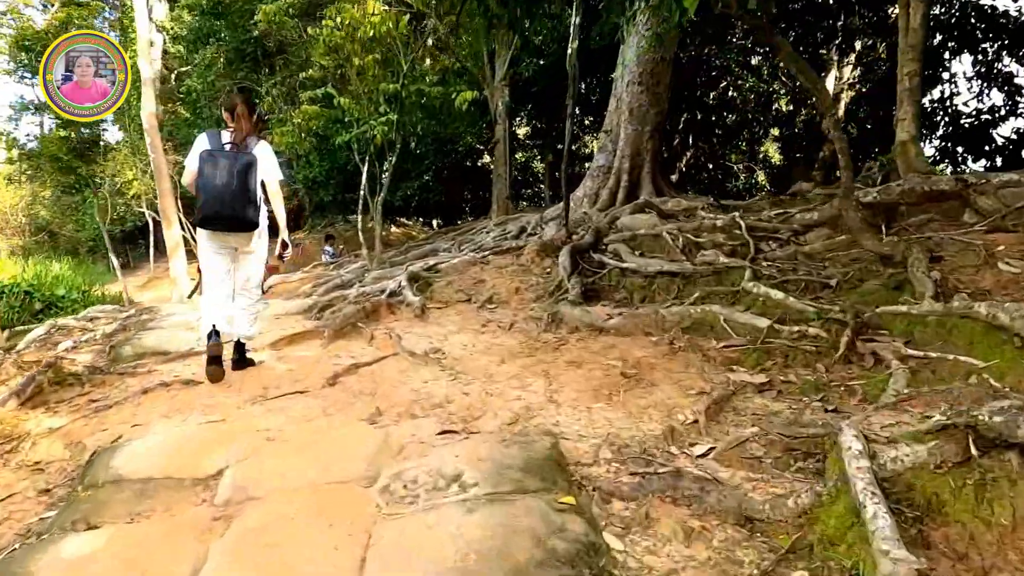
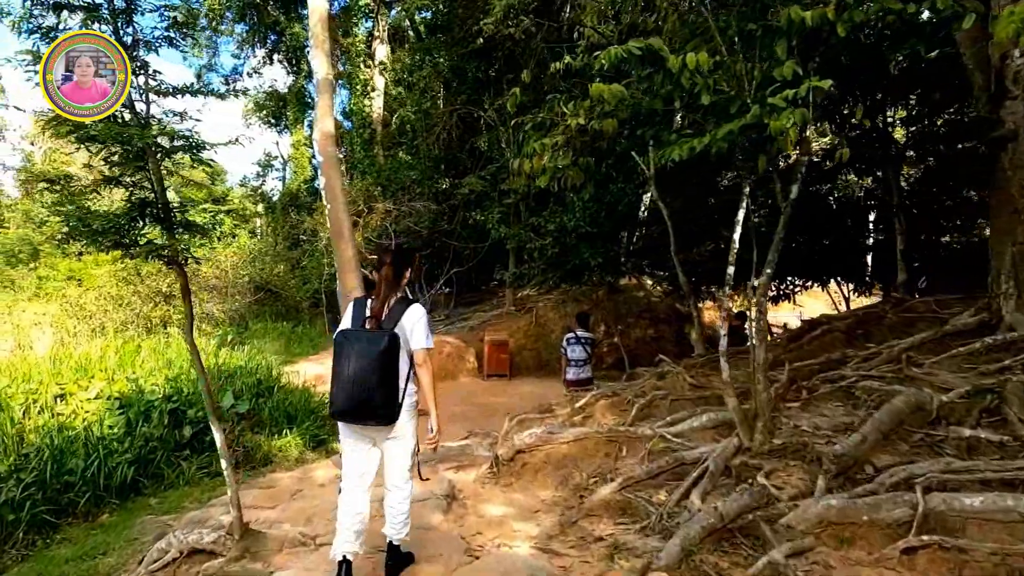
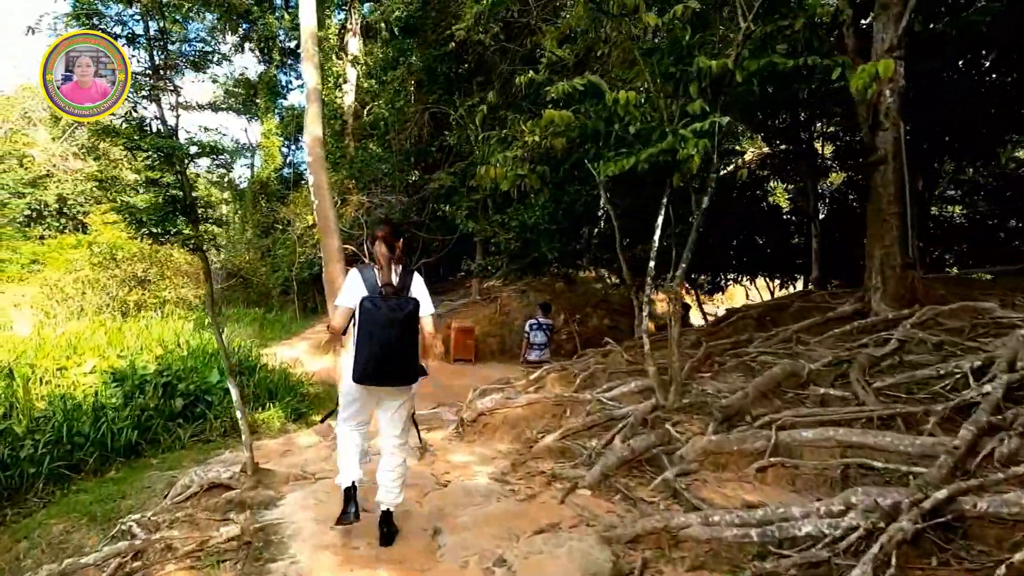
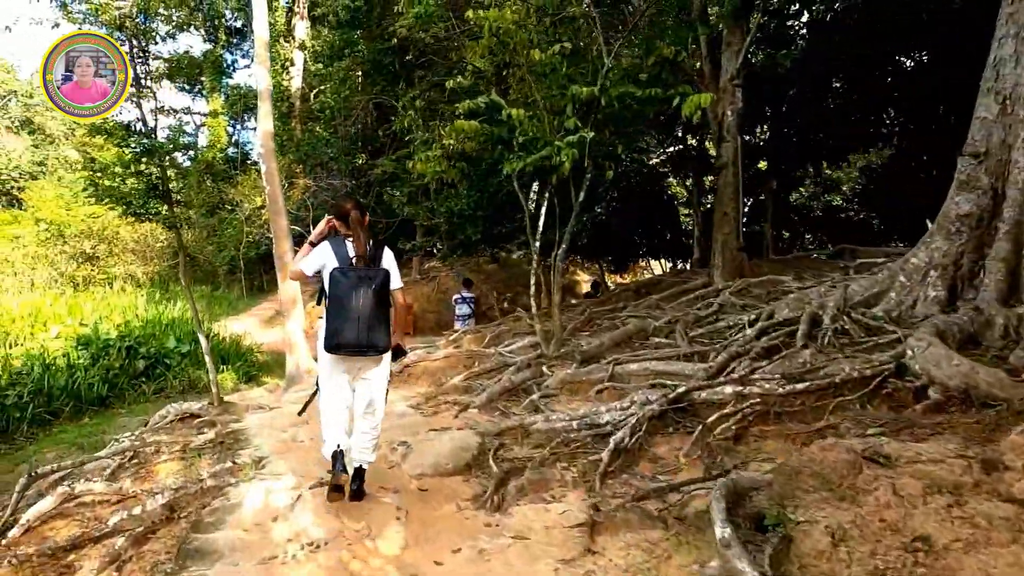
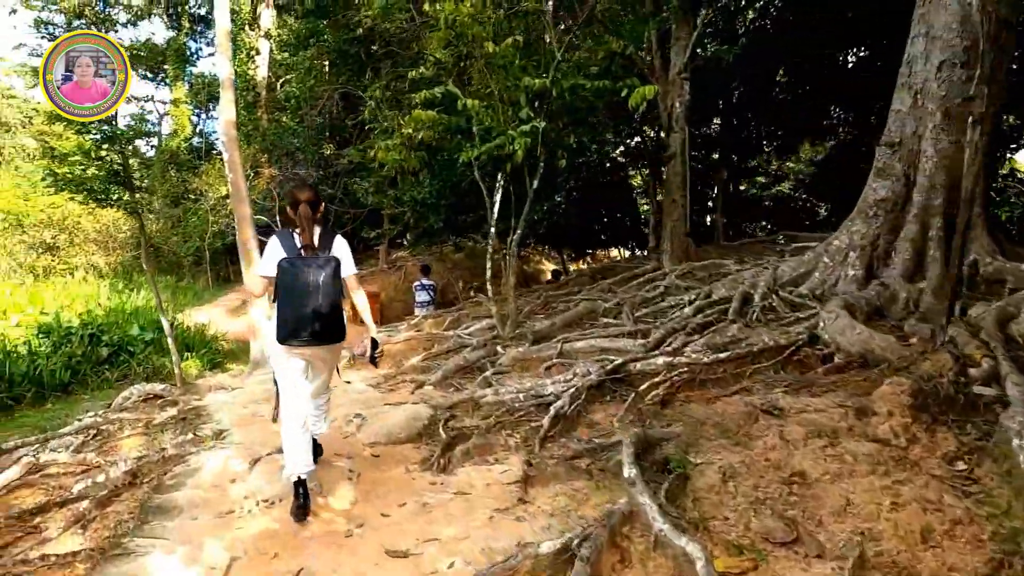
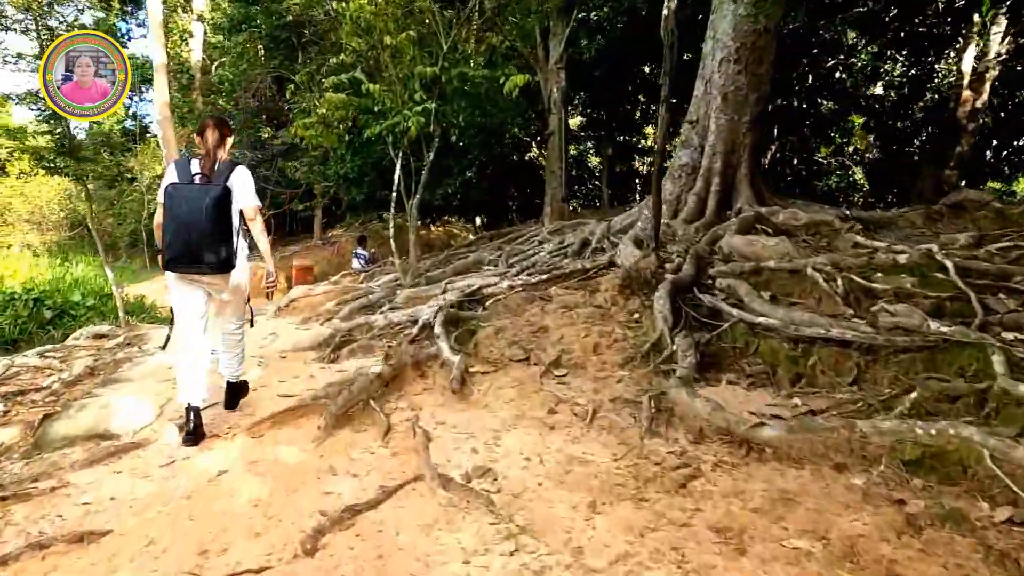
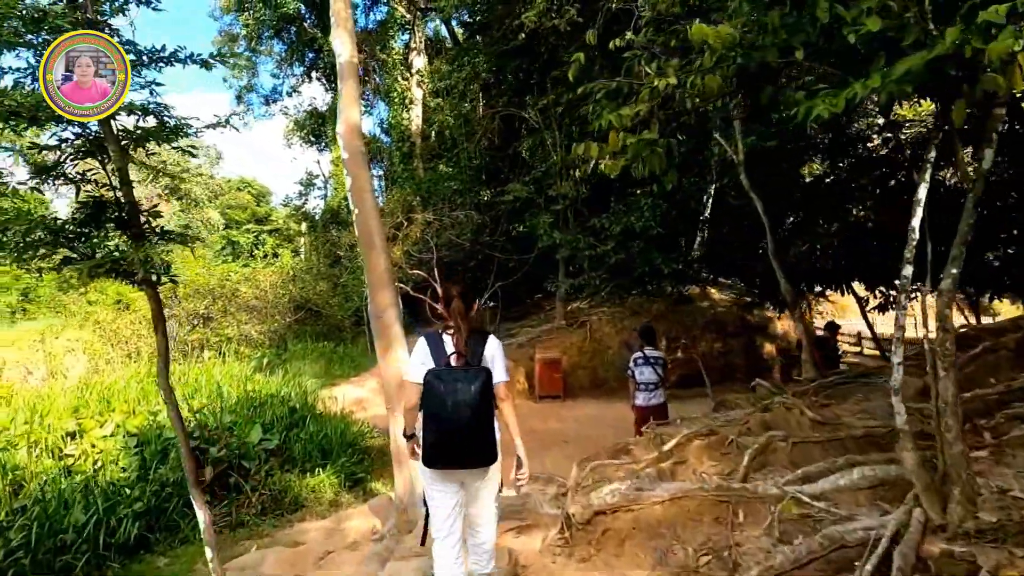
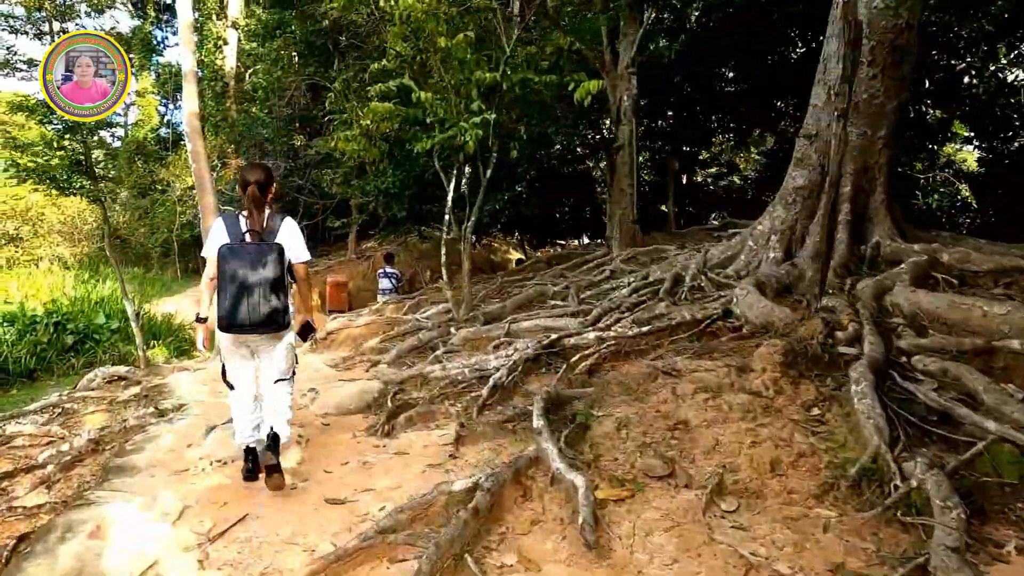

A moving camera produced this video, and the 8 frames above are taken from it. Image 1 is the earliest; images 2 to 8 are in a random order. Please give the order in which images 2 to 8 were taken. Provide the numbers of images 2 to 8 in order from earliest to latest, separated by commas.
6, 8, 5, 4, 3, 2, 7
